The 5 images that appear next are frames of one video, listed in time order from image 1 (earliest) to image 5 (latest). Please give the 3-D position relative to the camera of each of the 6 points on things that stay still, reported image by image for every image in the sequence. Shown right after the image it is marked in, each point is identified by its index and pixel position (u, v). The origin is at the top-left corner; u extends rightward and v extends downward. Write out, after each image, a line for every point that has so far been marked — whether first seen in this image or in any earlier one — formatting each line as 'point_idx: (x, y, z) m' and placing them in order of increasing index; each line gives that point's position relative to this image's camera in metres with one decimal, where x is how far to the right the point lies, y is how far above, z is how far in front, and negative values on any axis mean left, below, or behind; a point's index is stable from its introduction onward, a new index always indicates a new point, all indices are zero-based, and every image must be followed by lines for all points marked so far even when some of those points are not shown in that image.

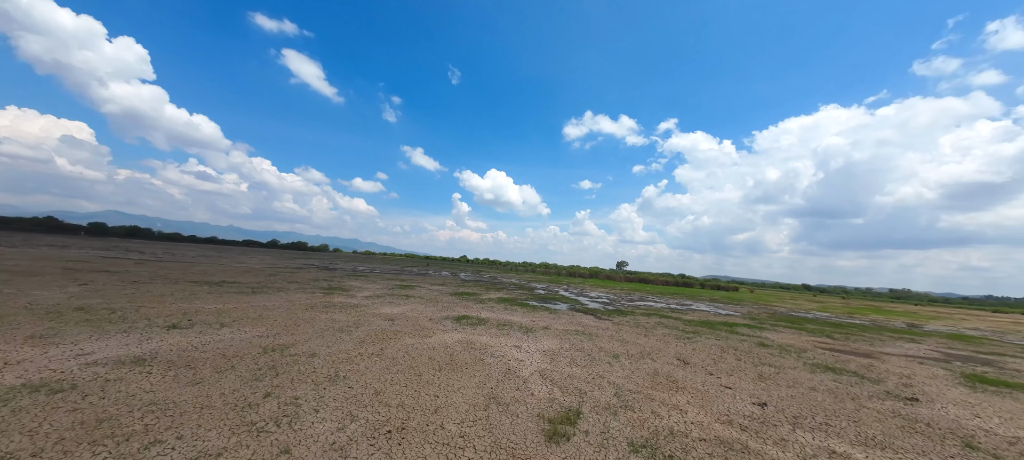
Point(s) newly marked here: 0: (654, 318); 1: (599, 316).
0: (+9.2, -5.8, +18.6) m
1: (+5.6, -5.5, +18.3) m
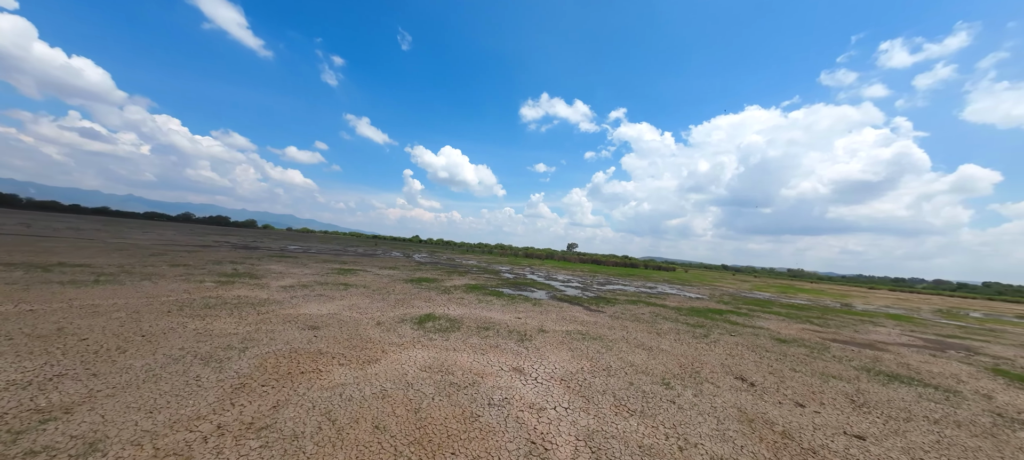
0: (+7.7, -4.5, +16.5) m
1: (+4.2, -4.2, +15.6) m
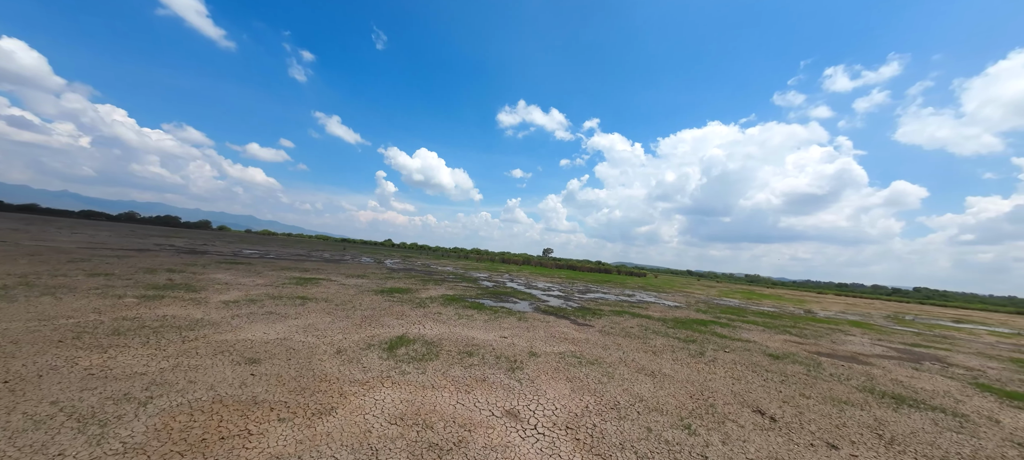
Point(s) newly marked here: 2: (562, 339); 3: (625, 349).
0: (+6.7, -5.1, +15.9) m
1: (+3.3, -4.7, +14.7) m
2: (+1.9, -4.2, +11.0) m
3: (+4.1, -4.3, +10.3) m
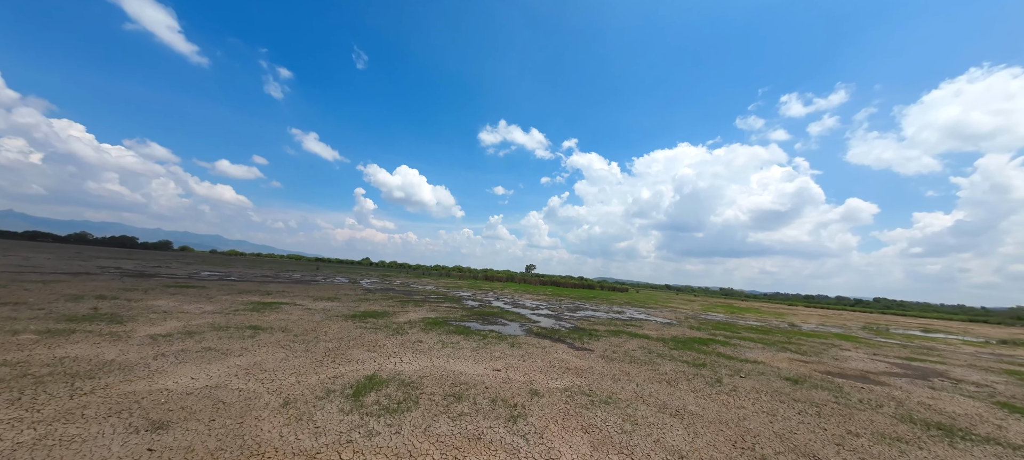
0: (+6.2, -5.8, +14.6) m
1: (+2.8, -5.3, +13.3) m
2: (+1.7, -4.6, +9.5) m
3: (+3.9, -4.7, +9.0) m
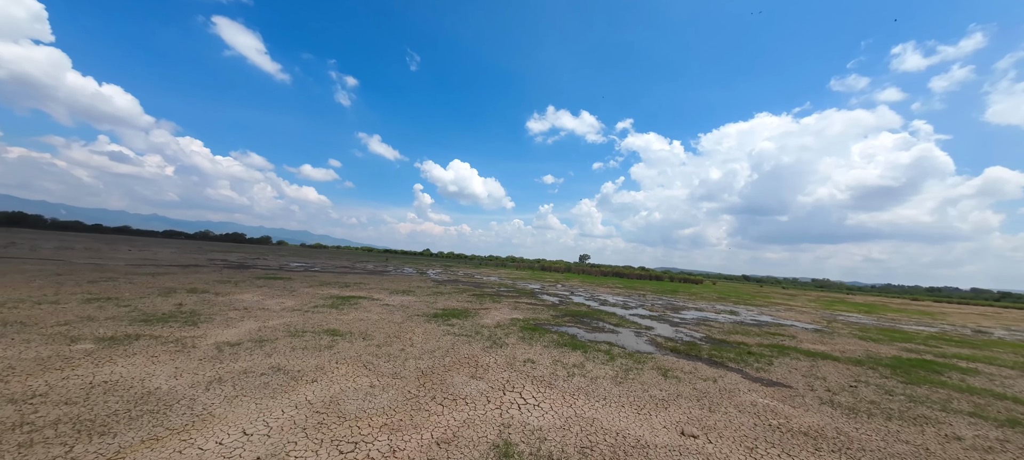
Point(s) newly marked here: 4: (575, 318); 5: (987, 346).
0: (+10.9, -4.8, +9.7) m
1: (+7.4, -4.5, +8.9) m
2: (+5.6, -4.0, +5.4) m
3: (+7.7, -4.0, +4.5) m
4: (+3.6, -5.0, +16.3) m
5: (+30.2, -7.4, +17.9) m
